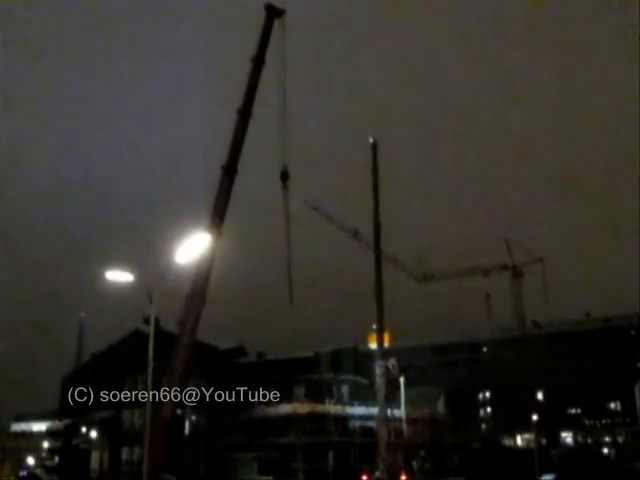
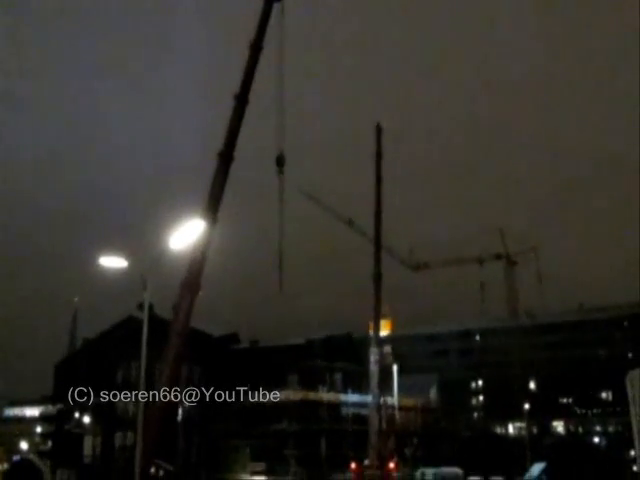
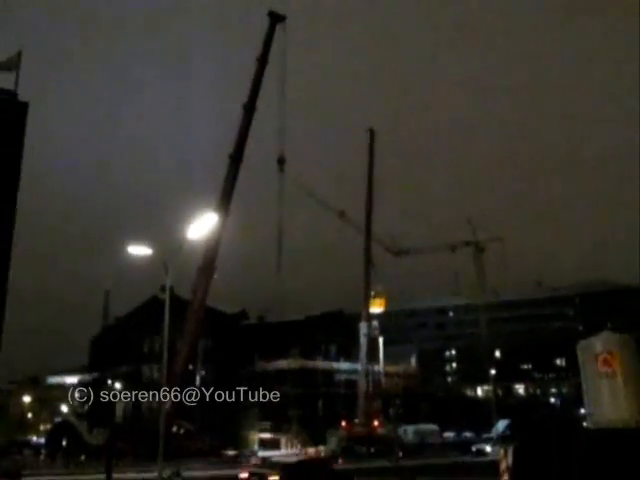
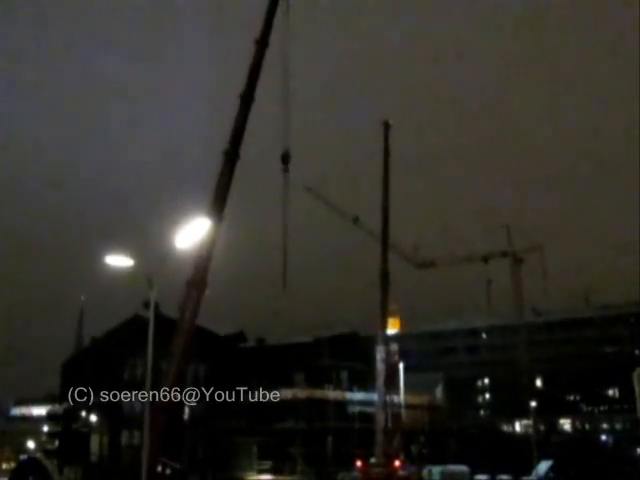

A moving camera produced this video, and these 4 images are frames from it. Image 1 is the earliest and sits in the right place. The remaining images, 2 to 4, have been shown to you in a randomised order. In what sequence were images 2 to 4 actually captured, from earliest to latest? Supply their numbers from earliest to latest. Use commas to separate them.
2, 4, 3
